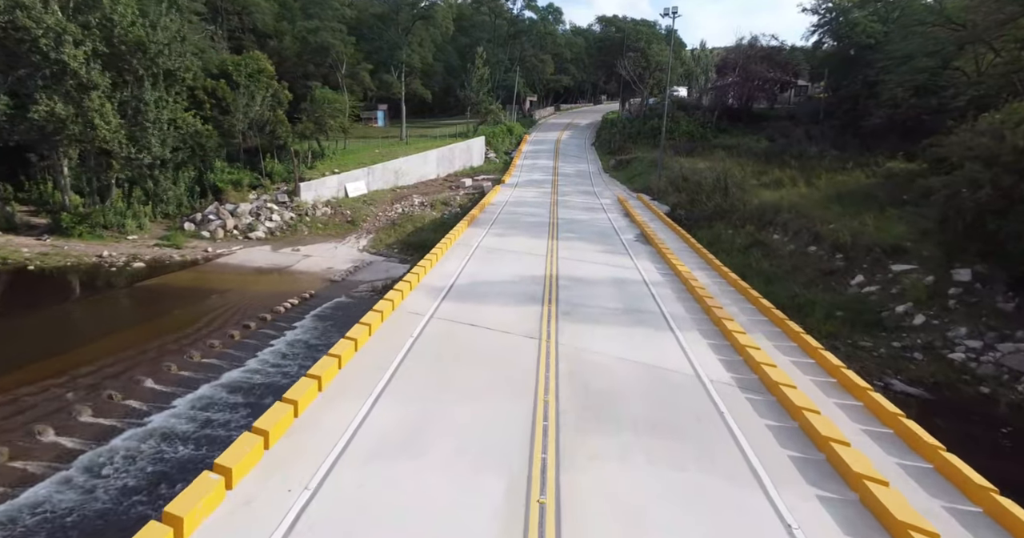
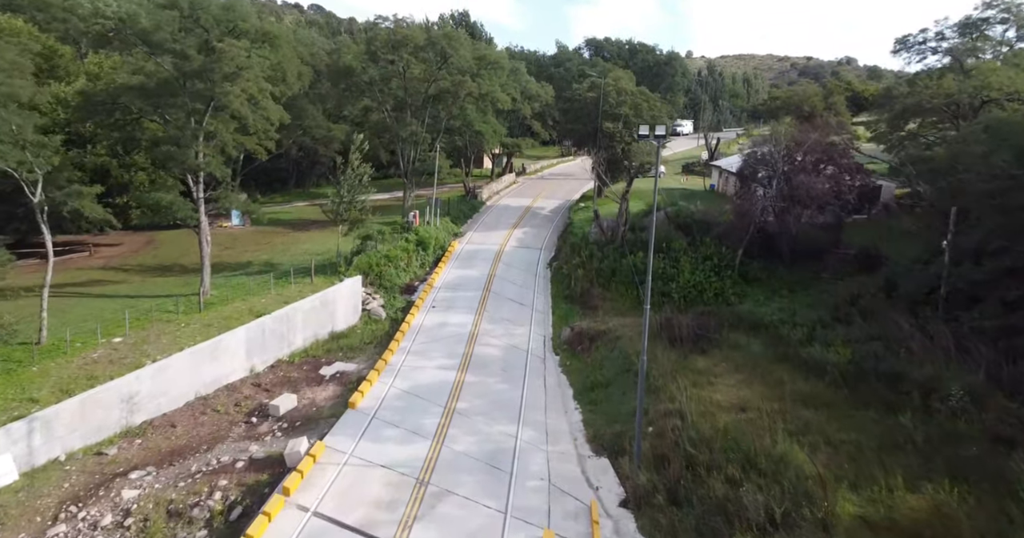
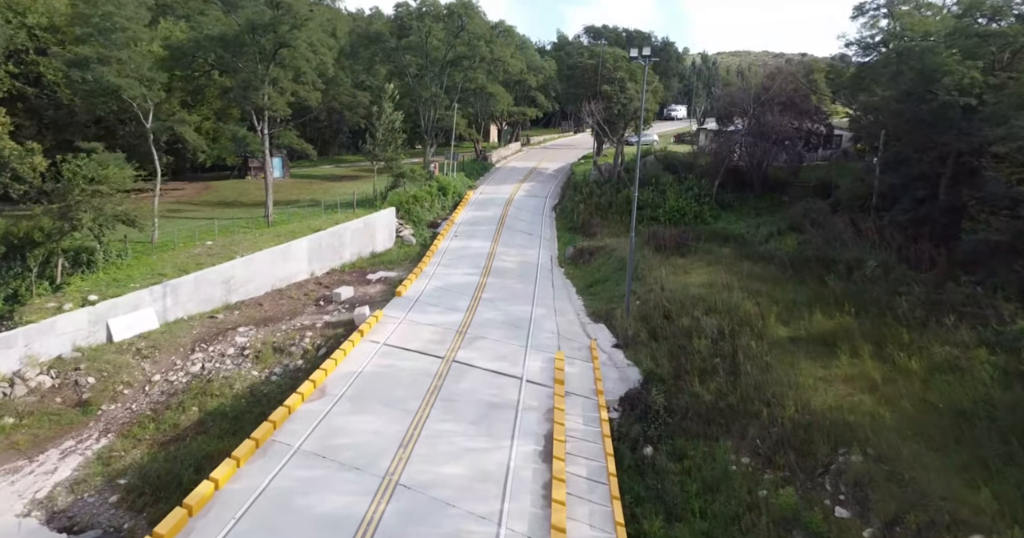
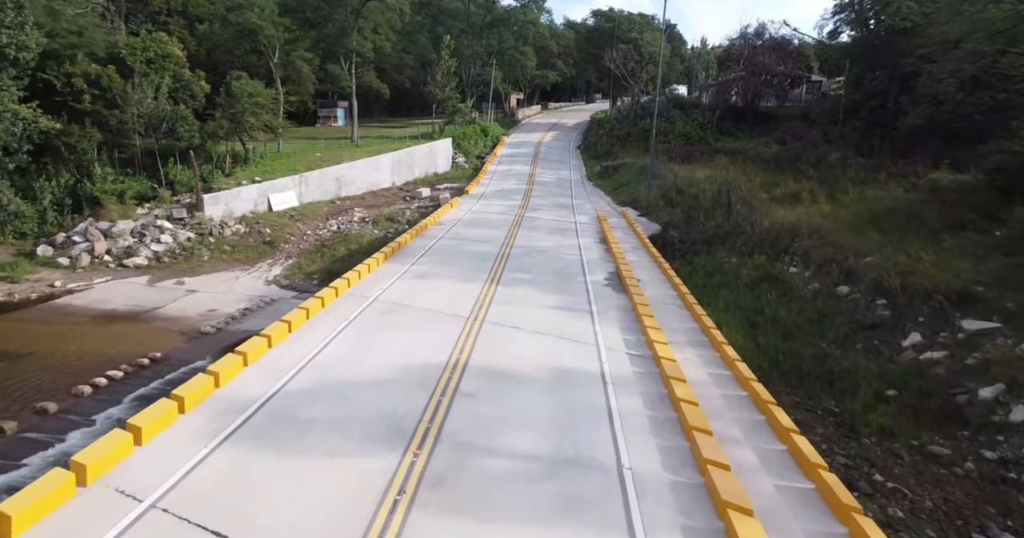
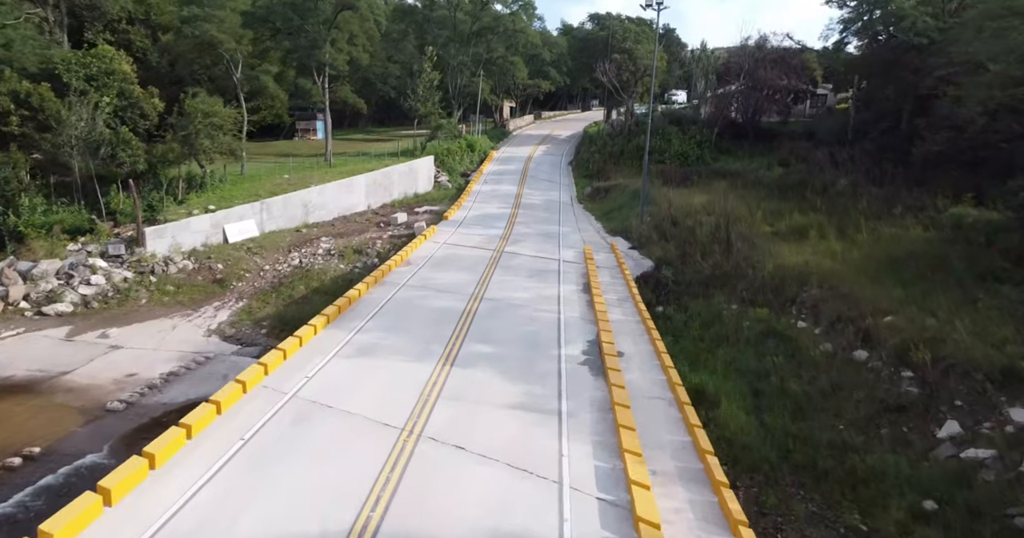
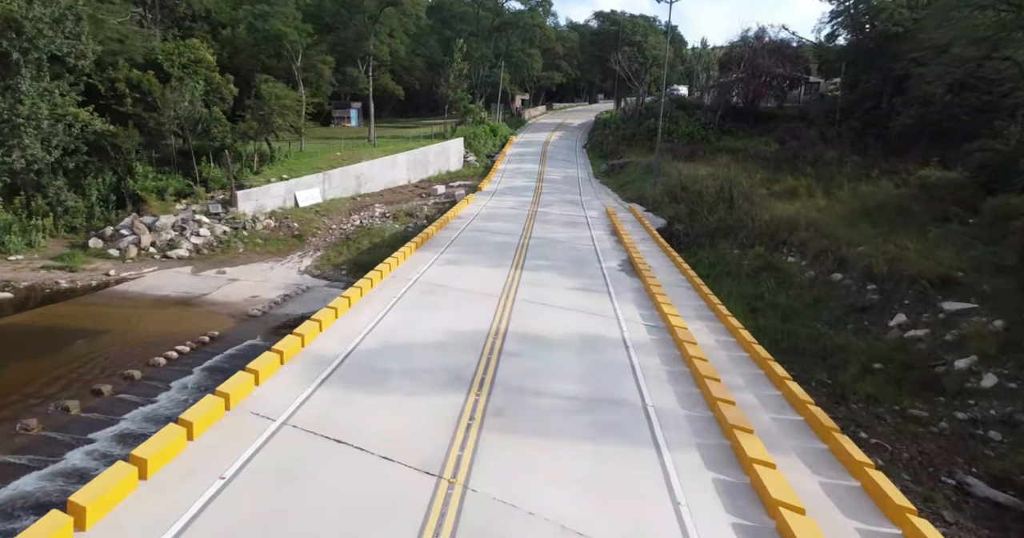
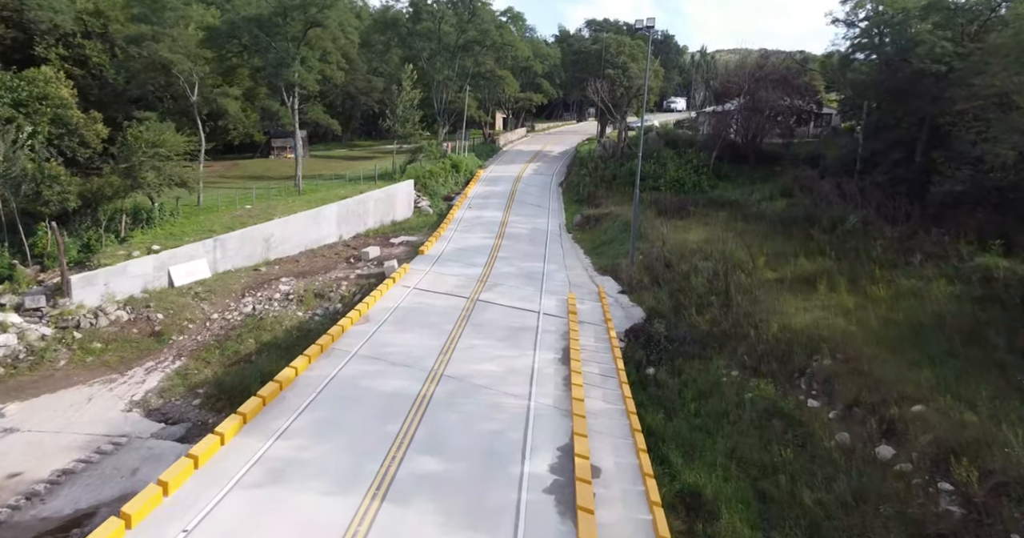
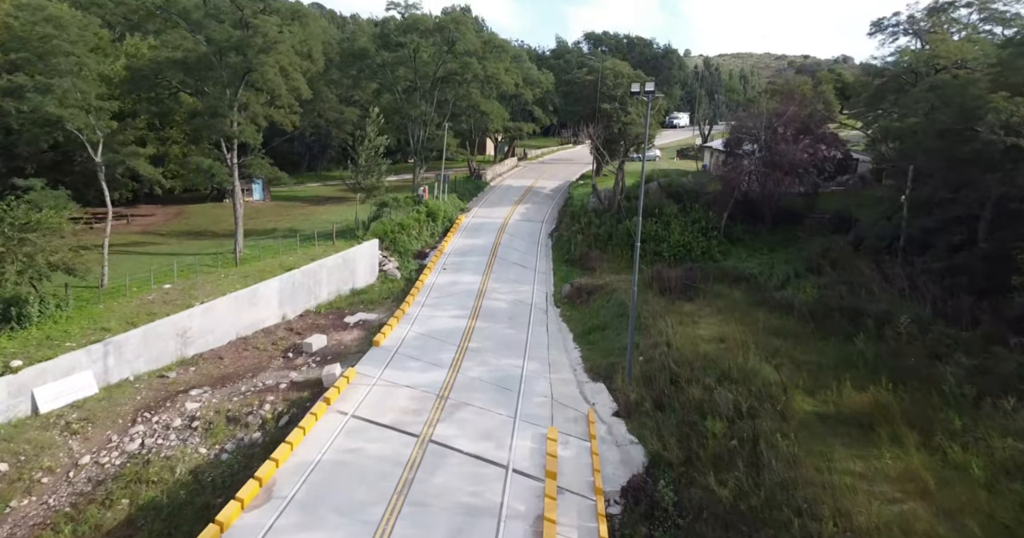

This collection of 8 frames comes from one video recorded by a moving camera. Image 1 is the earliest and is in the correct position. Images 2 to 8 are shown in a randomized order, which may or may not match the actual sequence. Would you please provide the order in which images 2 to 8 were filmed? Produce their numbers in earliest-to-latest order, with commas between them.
6, 4, 5, 7, 3, 8, 2
